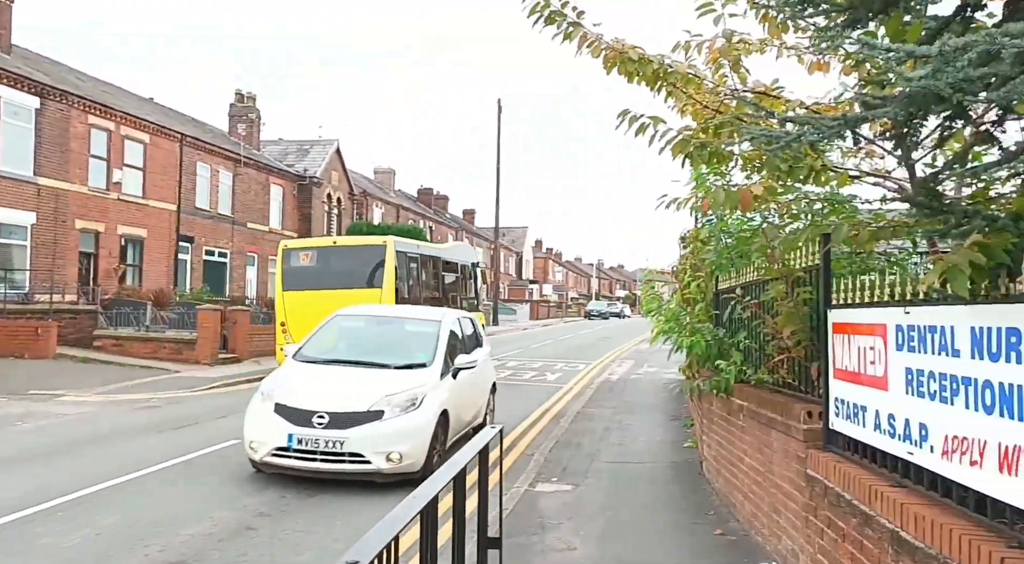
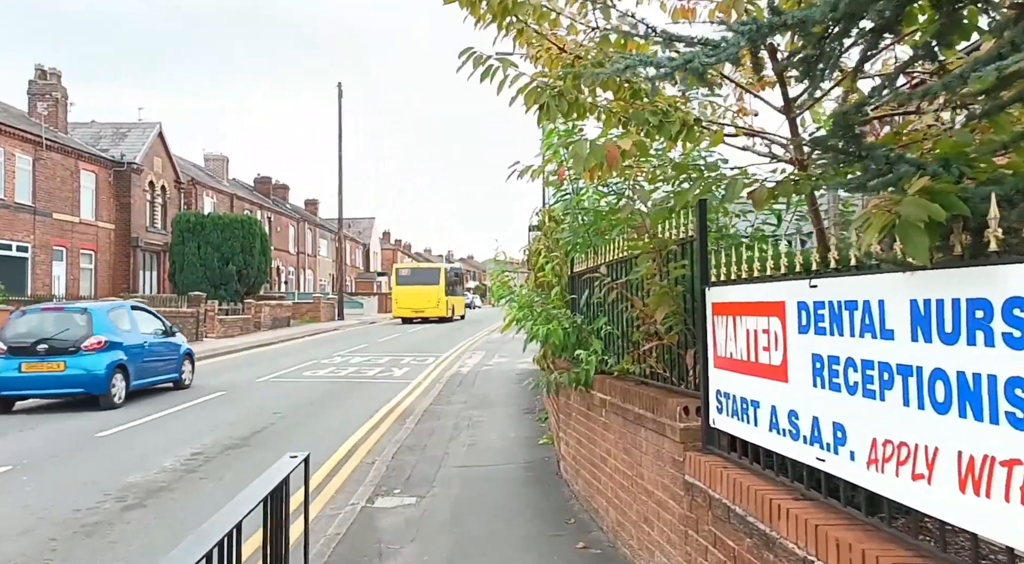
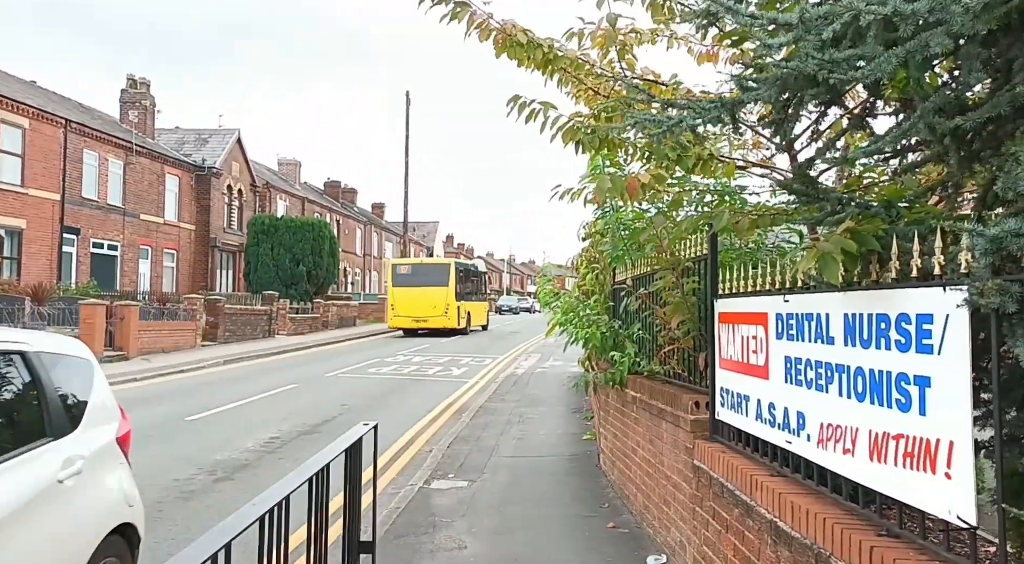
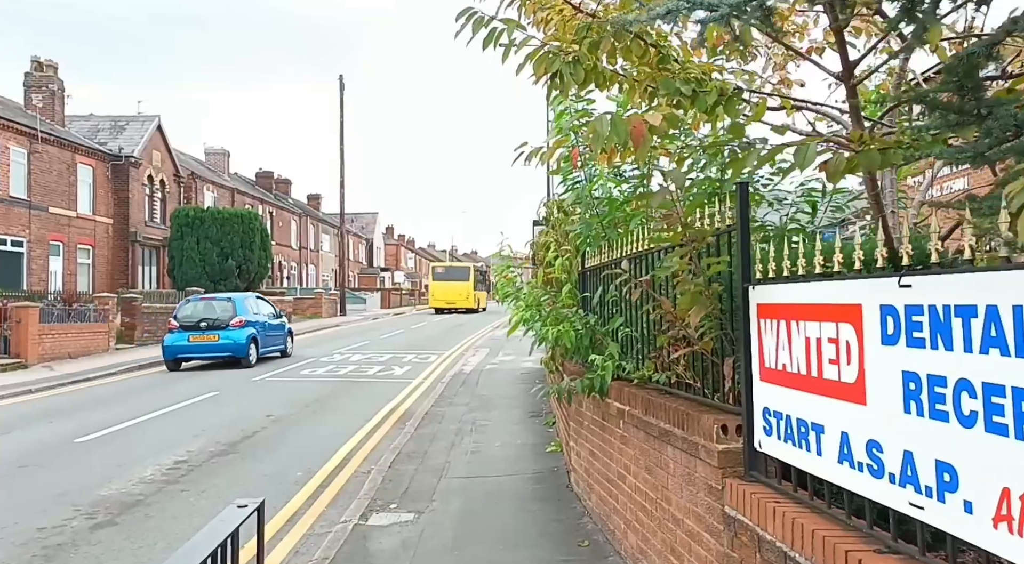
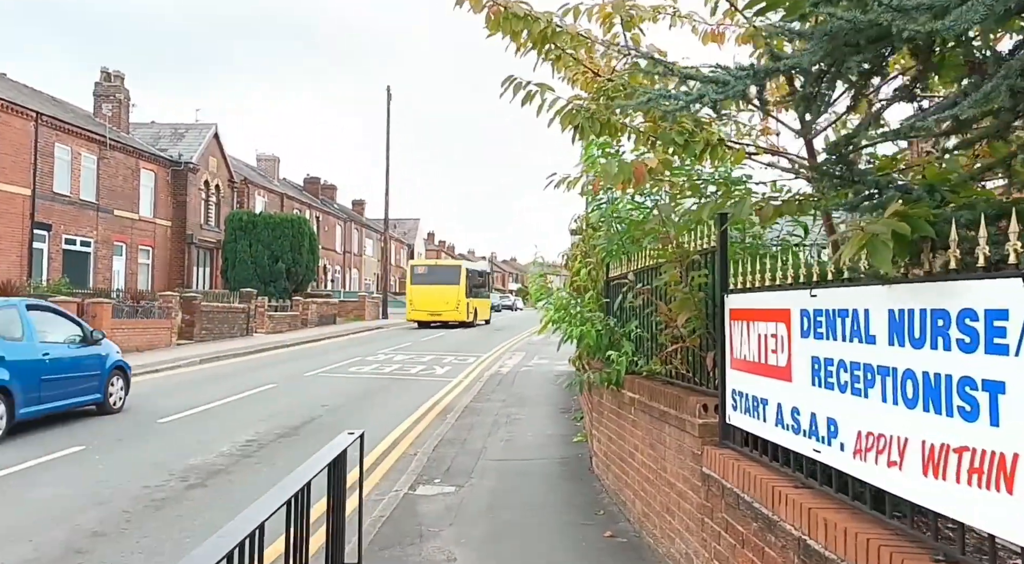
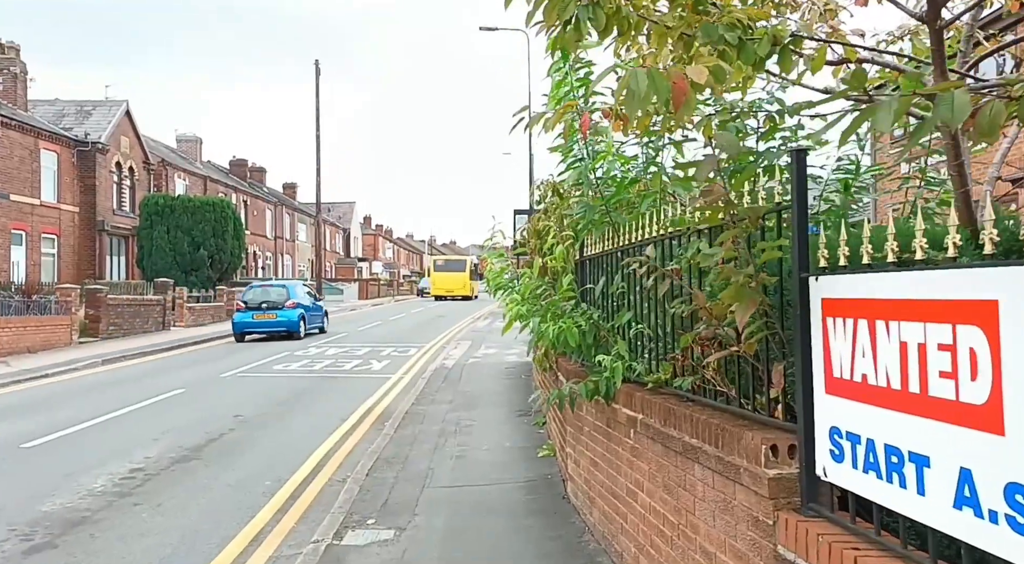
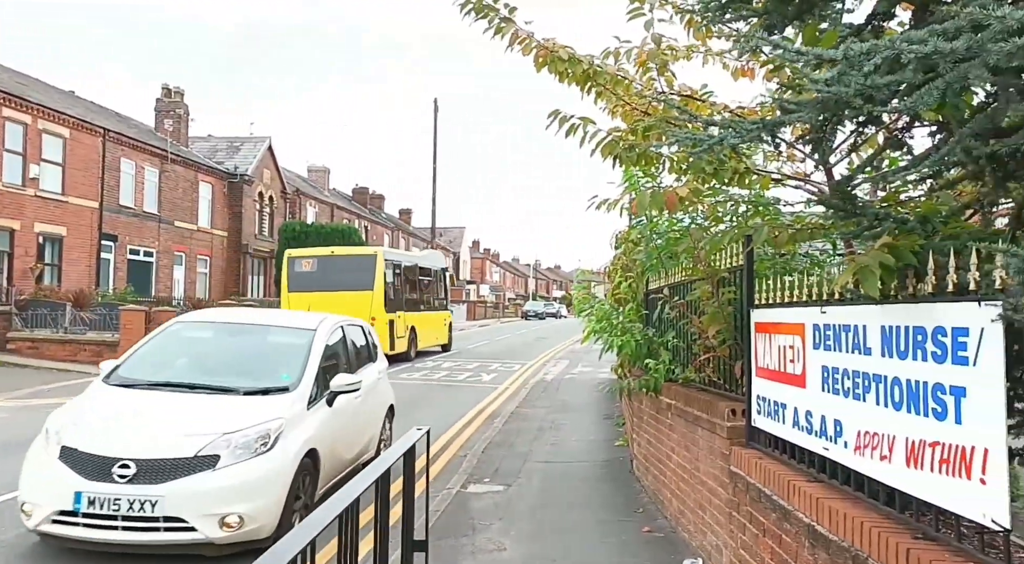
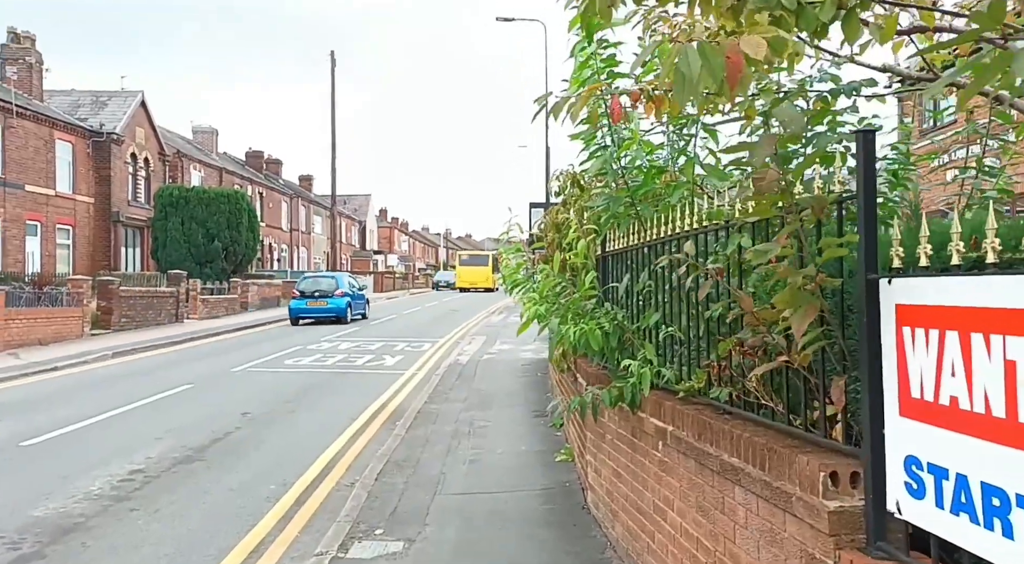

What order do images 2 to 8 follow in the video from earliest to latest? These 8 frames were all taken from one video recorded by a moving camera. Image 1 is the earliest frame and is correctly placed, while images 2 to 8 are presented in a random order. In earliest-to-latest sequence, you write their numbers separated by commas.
7, 3, 5, 2, 4, 6, 8
